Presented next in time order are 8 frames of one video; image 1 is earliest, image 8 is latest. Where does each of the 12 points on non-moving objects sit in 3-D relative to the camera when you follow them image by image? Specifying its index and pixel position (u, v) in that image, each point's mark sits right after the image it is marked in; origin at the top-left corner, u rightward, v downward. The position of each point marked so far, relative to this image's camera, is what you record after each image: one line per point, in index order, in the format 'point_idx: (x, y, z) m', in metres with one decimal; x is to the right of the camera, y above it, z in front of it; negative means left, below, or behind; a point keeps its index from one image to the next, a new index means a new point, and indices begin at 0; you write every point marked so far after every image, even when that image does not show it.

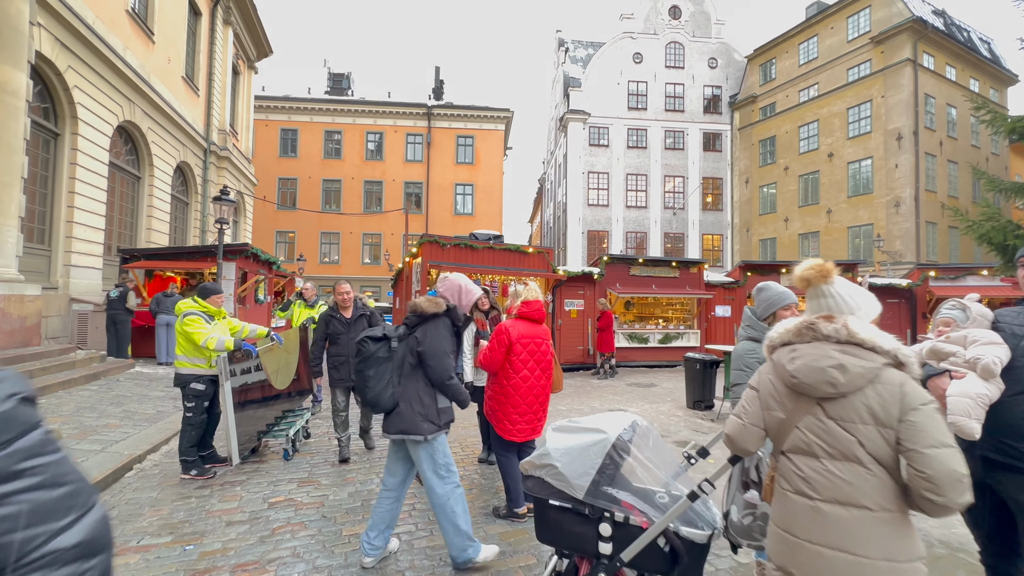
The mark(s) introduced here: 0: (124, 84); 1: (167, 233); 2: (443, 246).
0: (-12.6, +6.6, +14.6) m
1: (-13.7, +2.2, +17.8) m
2: (-1.8, +1.1, +11.7) m
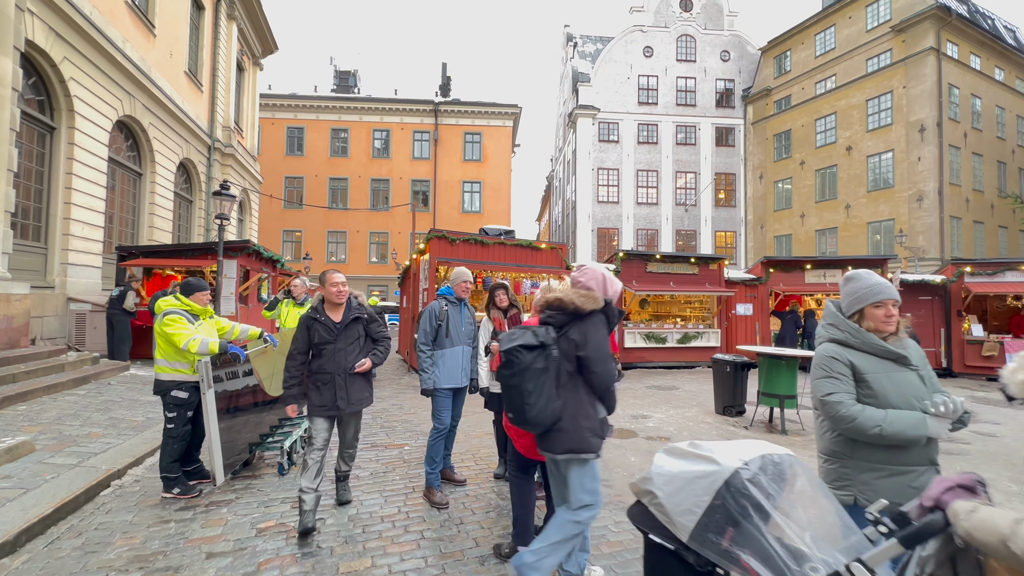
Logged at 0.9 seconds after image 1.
0: (-12.3, +6.6, +14.2) m
1: (-13.3, +2.3, +17.5) m
2: (-1.5, +1.1, +11.2) m
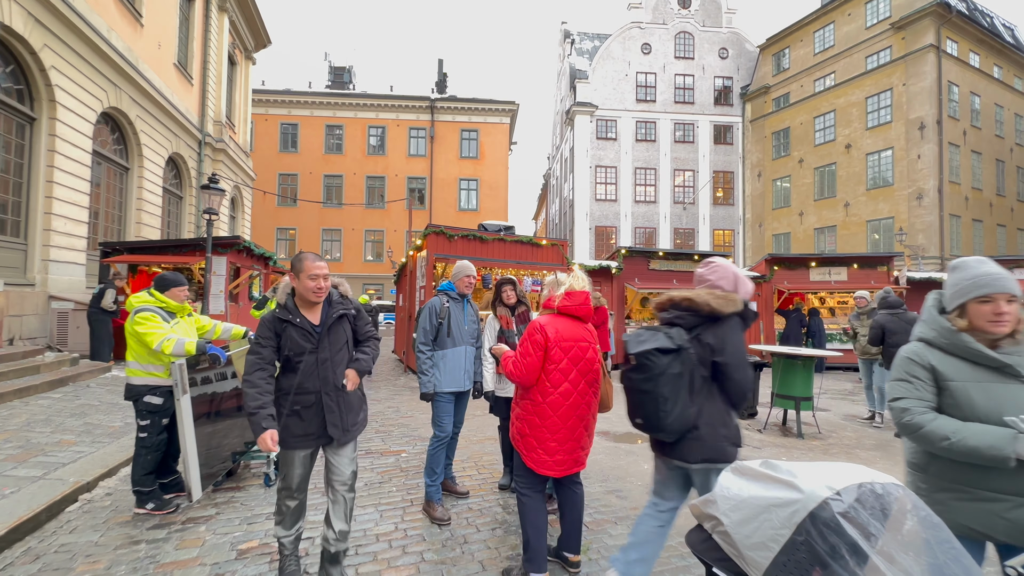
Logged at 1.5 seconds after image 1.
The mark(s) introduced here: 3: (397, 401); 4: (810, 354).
0: (-12.3, +6.7, +13.7) m
1: (-13.4, +2.3, +17.0) m
2: (-1.5, +1.2, +10.8) m
3: (-2.2, -2.1, +8.5) m
4: (+4.3, -1.0, +6.5) m
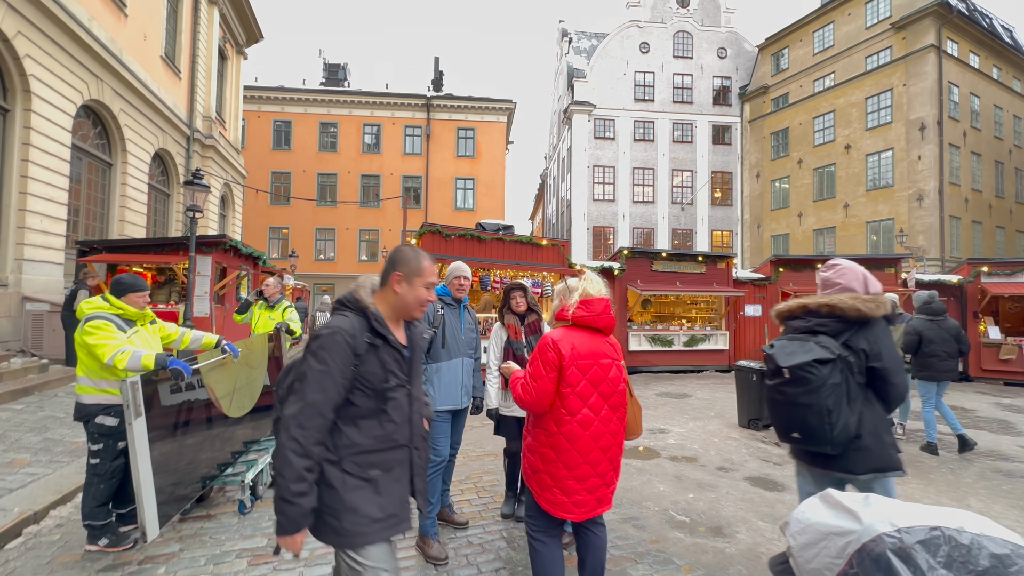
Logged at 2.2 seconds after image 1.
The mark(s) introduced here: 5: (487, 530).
0: (-12.3, +6.7, +13.1) m
1: (-13.5, +2.3, +16.4) m
2: (-1.5, +1.2, +10.3) m
3: (-2.2, -2.2, +8.0) m
4: (+4.4, -1.0, +6.1) m
5: (-0.2, -2.0, +3.8) m
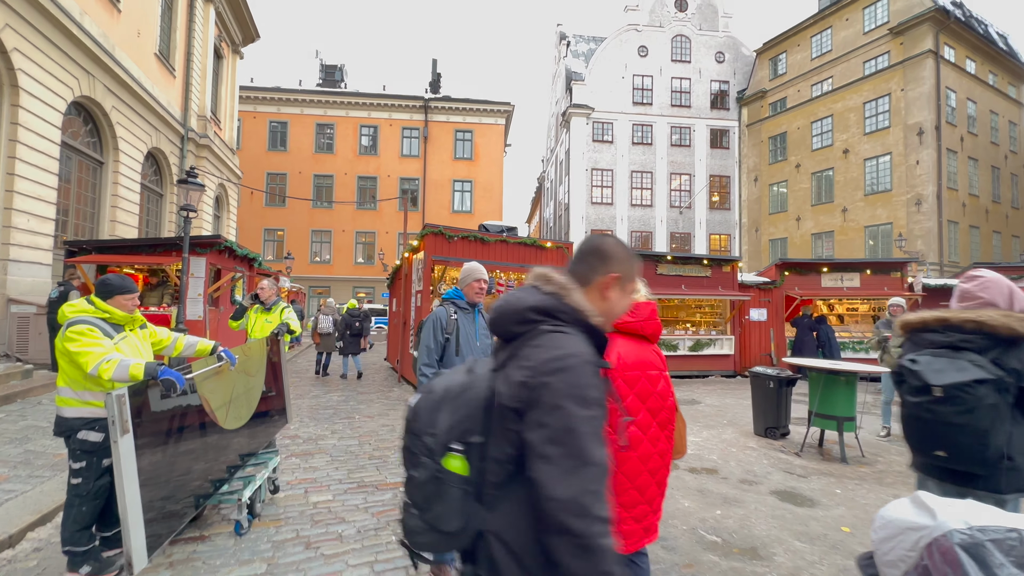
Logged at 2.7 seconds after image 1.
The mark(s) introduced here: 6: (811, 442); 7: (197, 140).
0: (-12.2, +6.6, +12.7) m
1: (-13.4, +2.2, +16.0) m
2: (-1.4, +1.1, +10.0) m
3: (-2.1, -2.2, +7.7) m
4: (+4.5, -1.1, +5.8) m
5: (-0.1, -2.1, +3.5) m
6: (+4.6, -2.4, +6.8) m
7: (-13.9, +6.5, +19.6) m
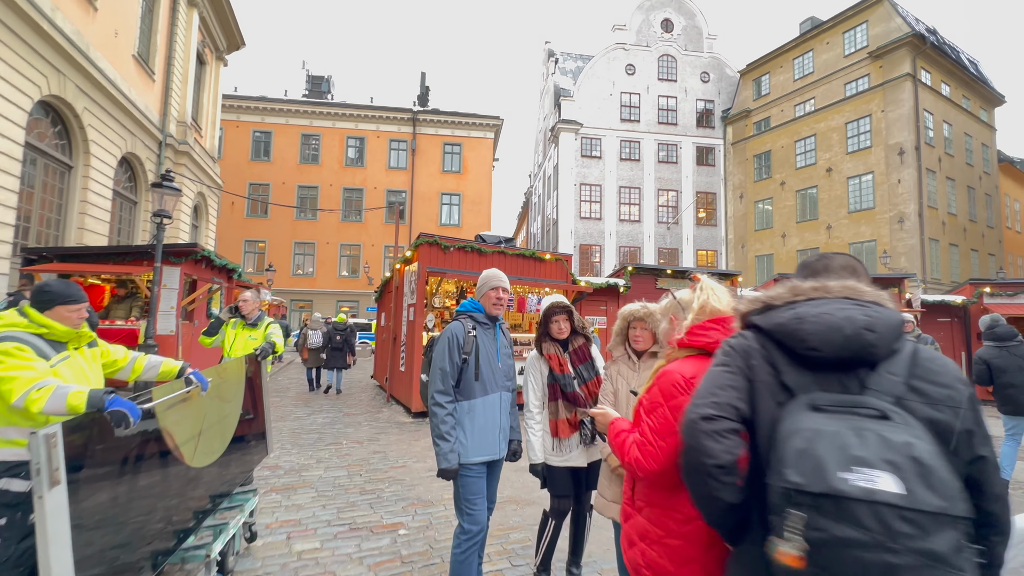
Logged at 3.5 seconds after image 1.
0: (-12.3, +6.3, +12.0) m
1: (-13.6, +1.8, +15.0) m
2: (-1.4, +0.8, +9.5) m
3: (-2.0, -2.4, +7.0) m
4: (+4.6, -1.2, +5.4) m
5: (+0.1, -2.1, +2.9) m
6: (+4.6, -2.6, +6.4) m
7: (-14.2, +6.0, +18.8) m
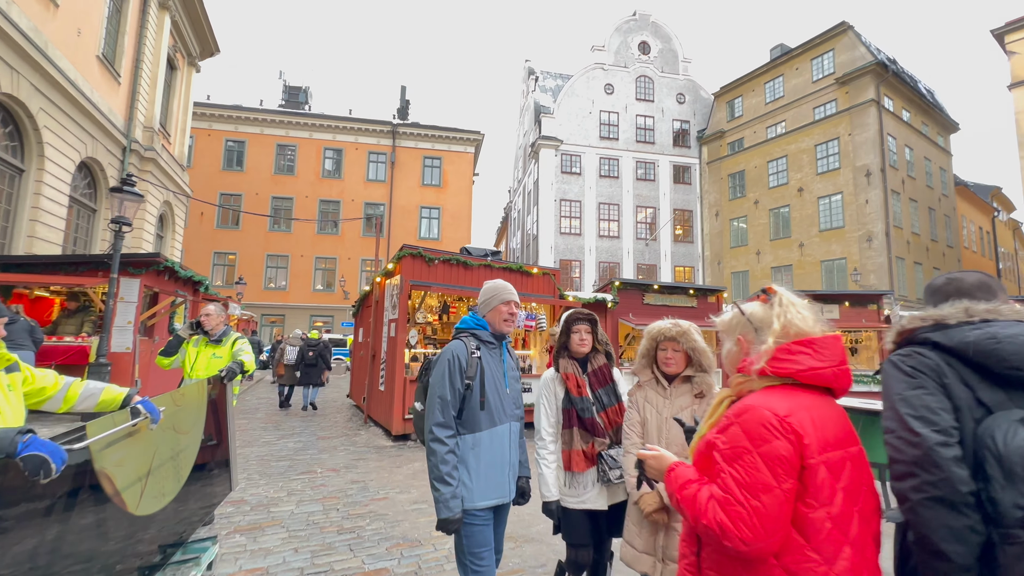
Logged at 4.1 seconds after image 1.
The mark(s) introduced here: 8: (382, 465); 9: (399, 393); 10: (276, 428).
0: (-12.7, +6.0, +11.2) m
1: (-14.1, +1.4, +14.0) m
2: (-1.7, +0.5, +9.1) m
3: (-2.2, -2.6, +6.4) m
4: (+4.5, -1.4, +5.2) m
5: (+0.2, -2.2, +2.4) m
6: (+4.5, -2.8, +6.2) m
7: (-14.9, +5.4, +17.9) m
8: (-2.0, -2.7, +6.7) m
9: (-2.1, -2.0, +8.4) m
10: (-5.0, -3.0, +9.4) m
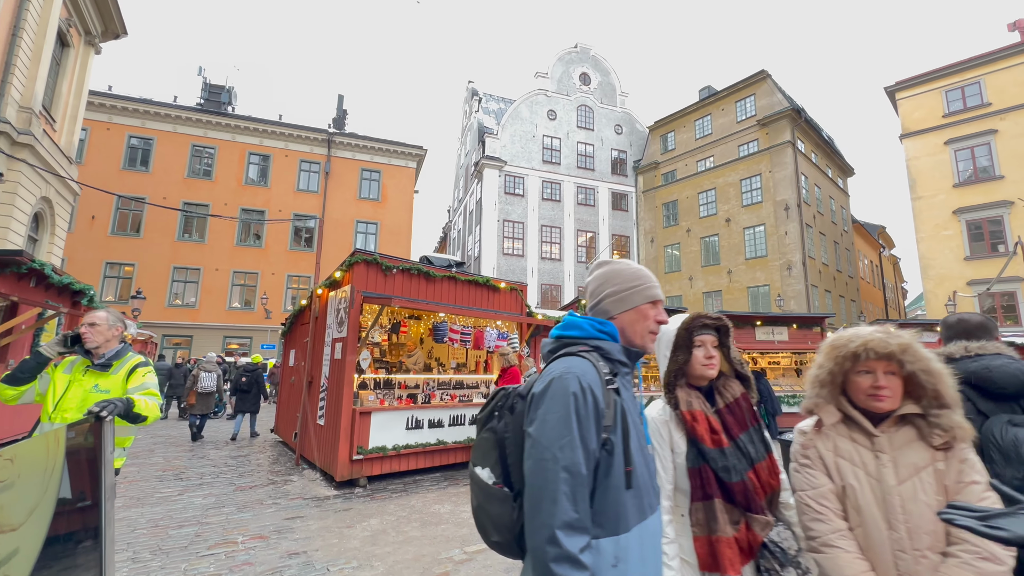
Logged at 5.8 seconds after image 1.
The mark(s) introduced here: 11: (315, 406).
0: (-13.3, +5.9, +8.5) m
1: (-15.3, +1.2, +10.8) m
2: (-2.2, +0.3, +7.7) m
3: (-2.3, -2.7, +4.9) m
4: (+4.5, -1.6, +4.8) m
5: (+0.6, -2.1, +1.3) m
6: (+4.3, -3.0, +5.6) m
7: (-16.5, +5.0, +14.7) m
8: (-2.2, -2.8, +5.2) m
9: (-2.6, -2.2, +6.9) m
10: (-5.6, -3.1, +7.4) m
11: (-3.6, -2.2, +8.2) m
